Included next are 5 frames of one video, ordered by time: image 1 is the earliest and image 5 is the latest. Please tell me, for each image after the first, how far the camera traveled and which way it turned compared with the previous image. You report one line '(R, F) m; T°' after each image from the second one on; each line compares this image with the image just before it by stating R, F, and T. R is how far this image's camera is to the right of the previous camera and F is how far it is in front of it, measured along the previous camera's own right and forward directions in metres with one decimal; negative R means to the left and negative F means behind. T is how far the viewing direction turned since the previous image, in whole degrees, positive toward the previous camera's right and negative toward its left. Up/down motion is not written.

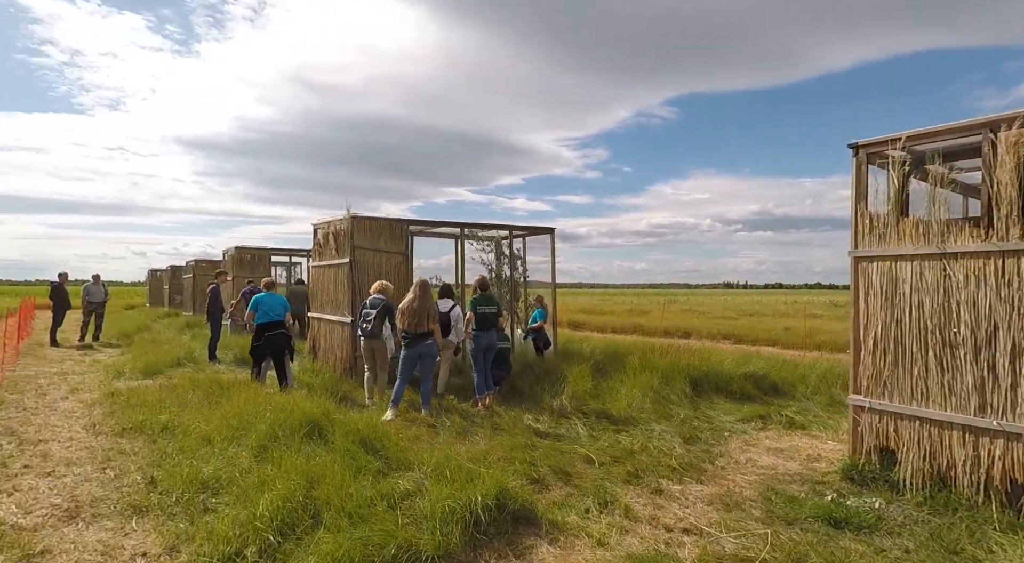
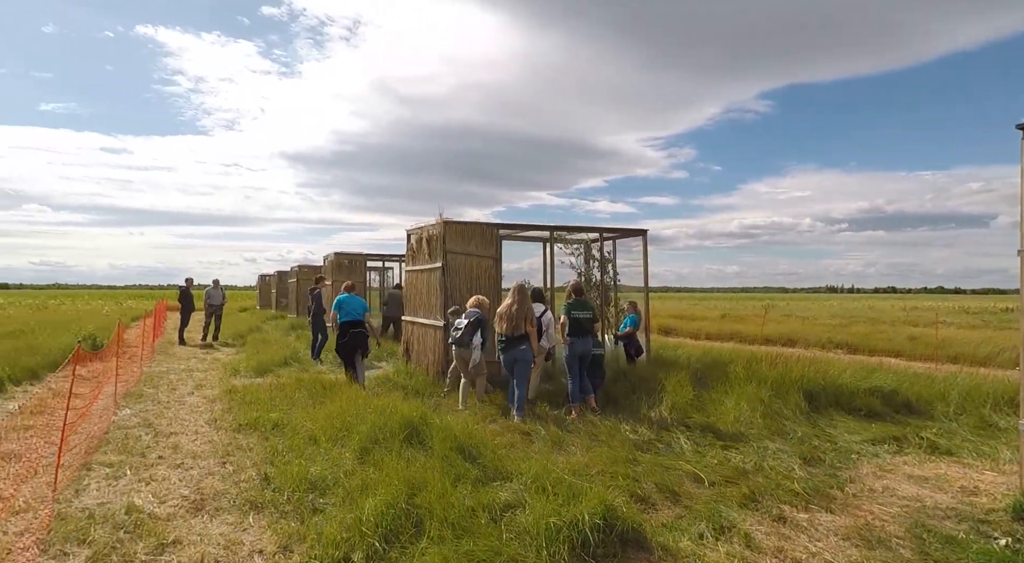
(-0.1, +0.2) m; -8°
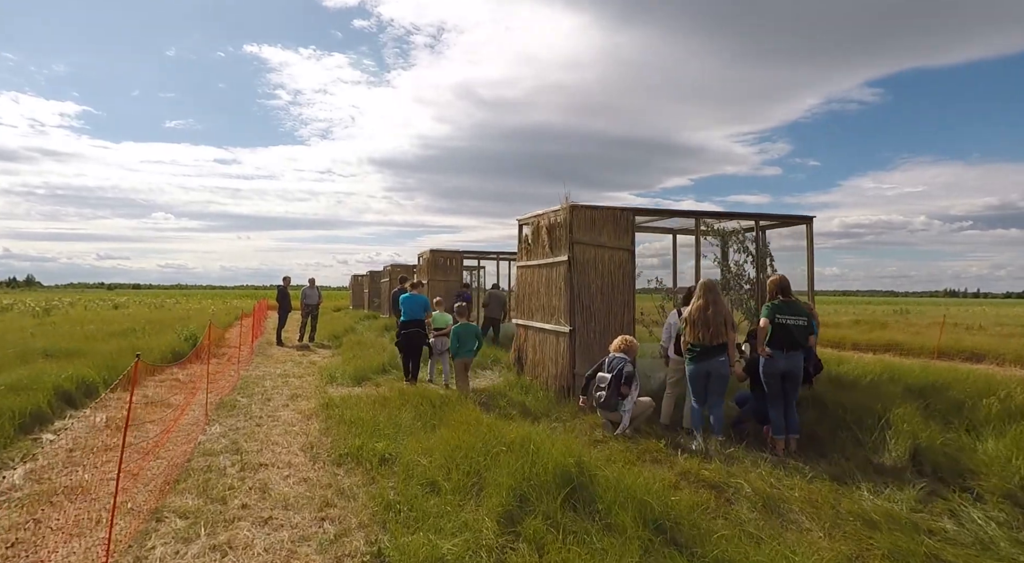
(-0.8, +1.6) m; -8°
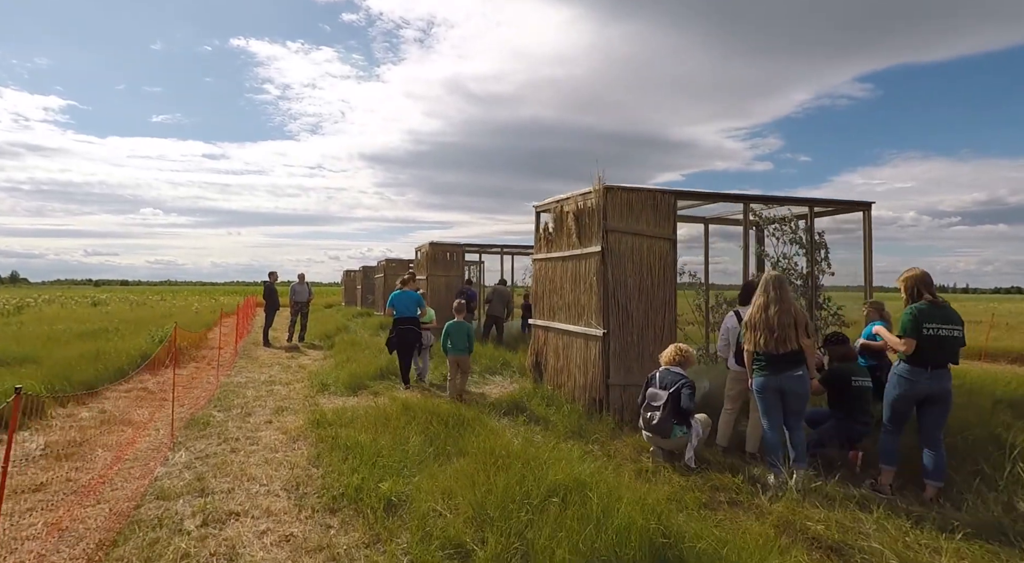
(-0.4, +1.2) m; +1°
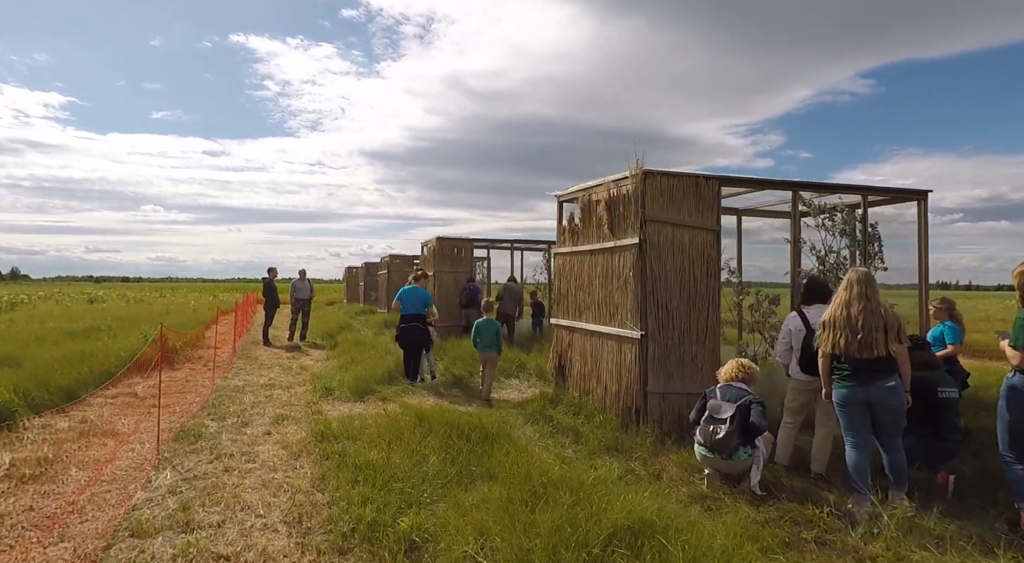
(-0.3, +0.7) m; 0°
